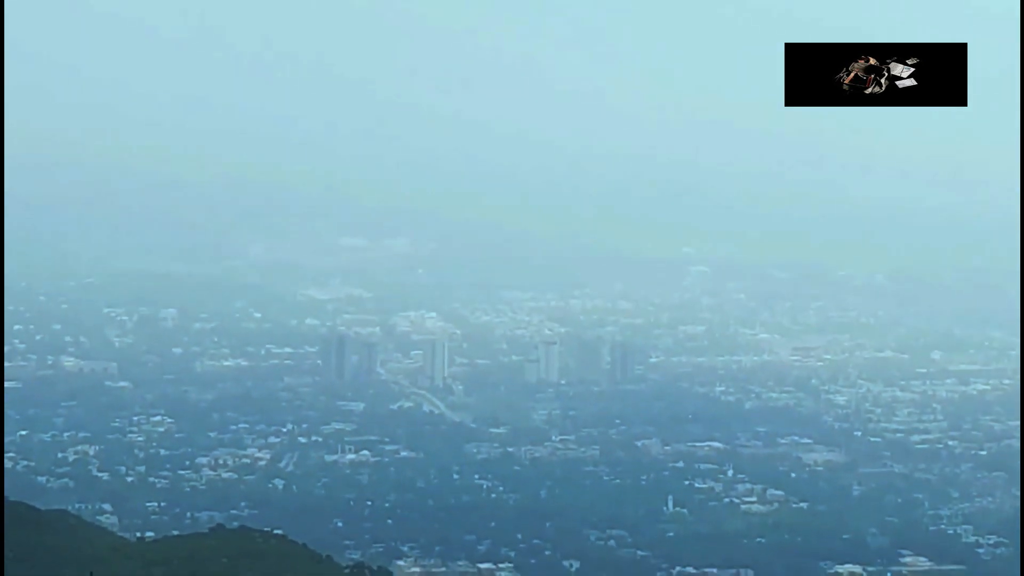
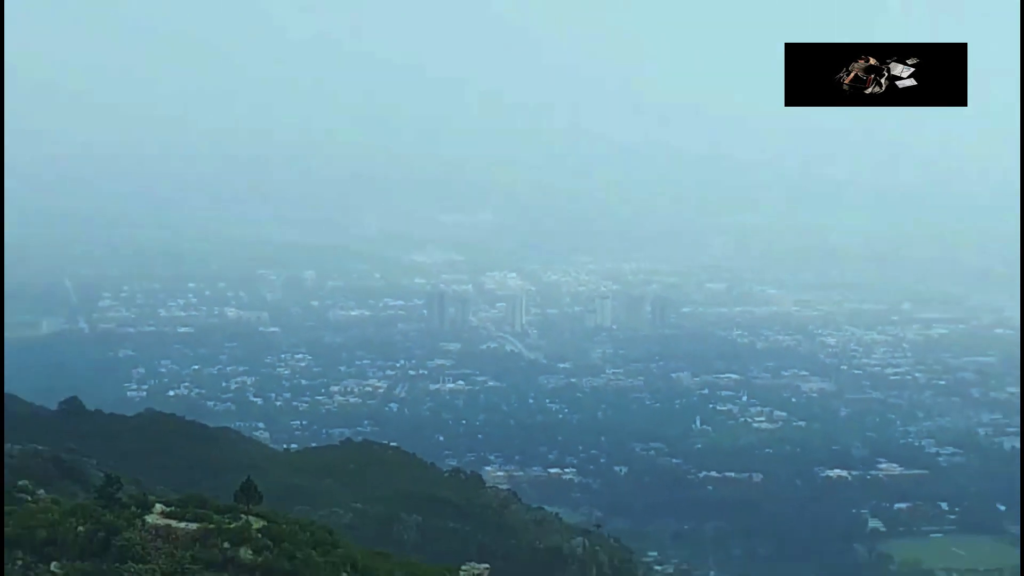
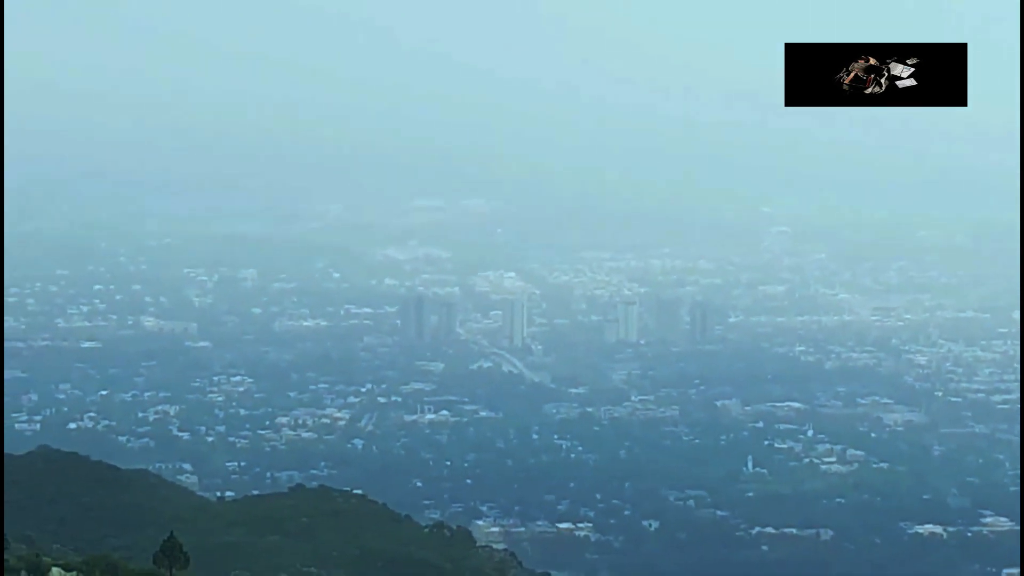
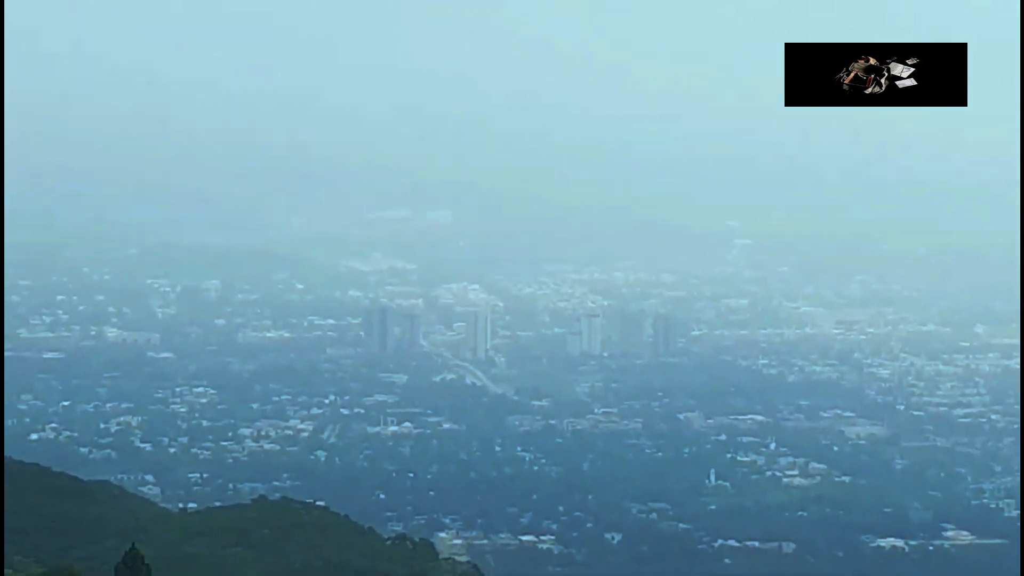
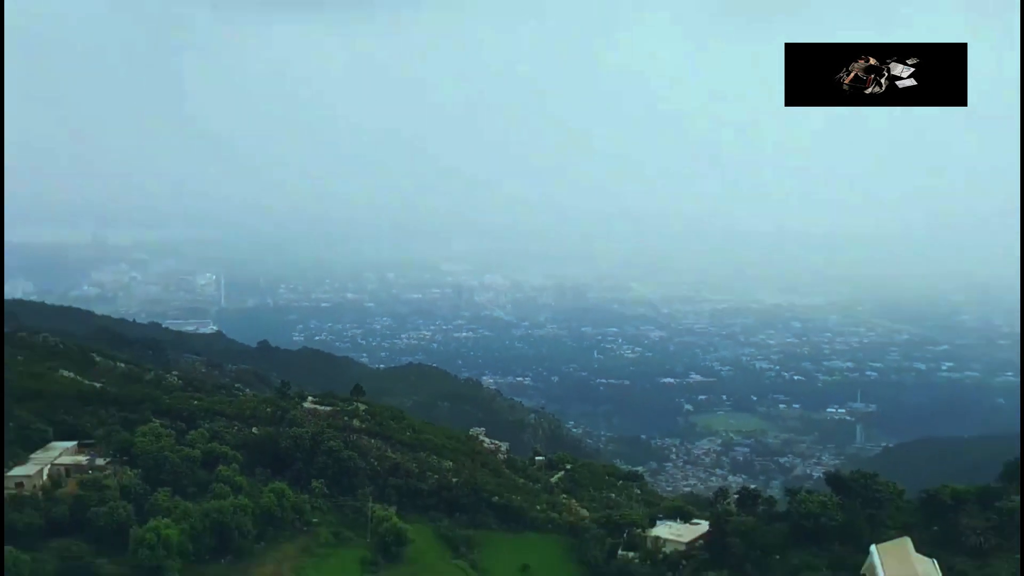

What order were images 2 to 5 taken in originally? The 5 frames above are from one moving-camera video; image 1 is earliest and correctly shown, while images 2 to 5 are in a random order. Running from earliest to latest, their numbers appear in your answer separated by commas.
4, 3, 2, 5
